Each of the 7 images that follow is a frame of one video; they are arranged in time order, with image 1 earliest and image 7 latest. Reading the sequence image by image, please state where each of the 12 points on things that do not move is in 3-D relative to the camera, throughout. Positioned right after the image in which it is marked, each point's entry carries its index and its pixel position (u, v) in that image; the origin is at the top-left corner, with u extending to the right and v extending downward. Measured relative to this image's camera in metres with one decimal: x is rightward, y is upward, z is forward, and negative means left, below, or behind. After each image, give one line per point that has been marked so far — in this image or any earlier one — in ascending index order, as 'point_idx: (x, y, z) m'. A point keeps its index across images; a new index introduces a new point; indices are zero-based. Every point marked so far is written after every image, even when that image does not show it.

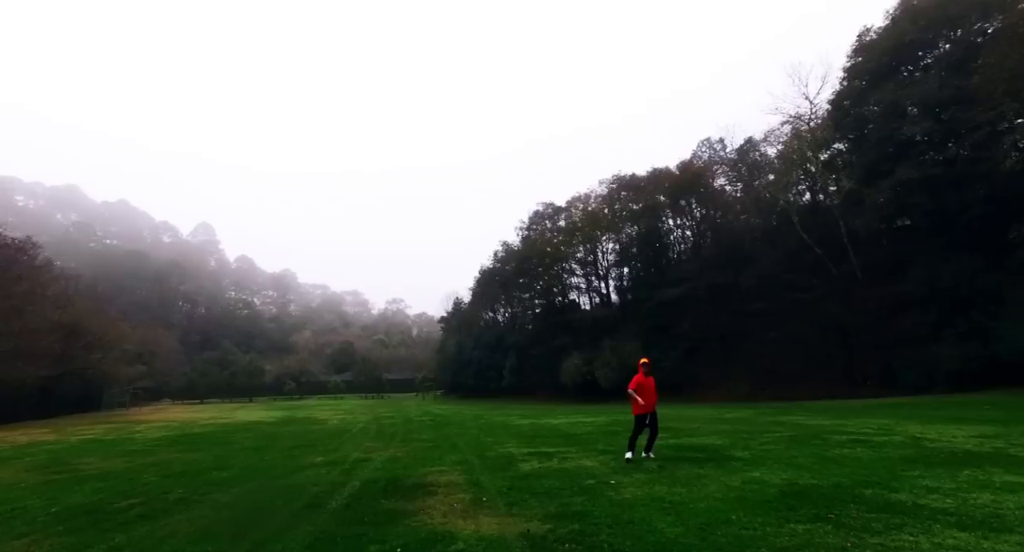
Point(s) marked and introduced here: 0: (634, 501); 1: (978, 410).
0: (+1.5, -2.9, +6.2) m
1: (+15.5, -4.5, +16.1) m
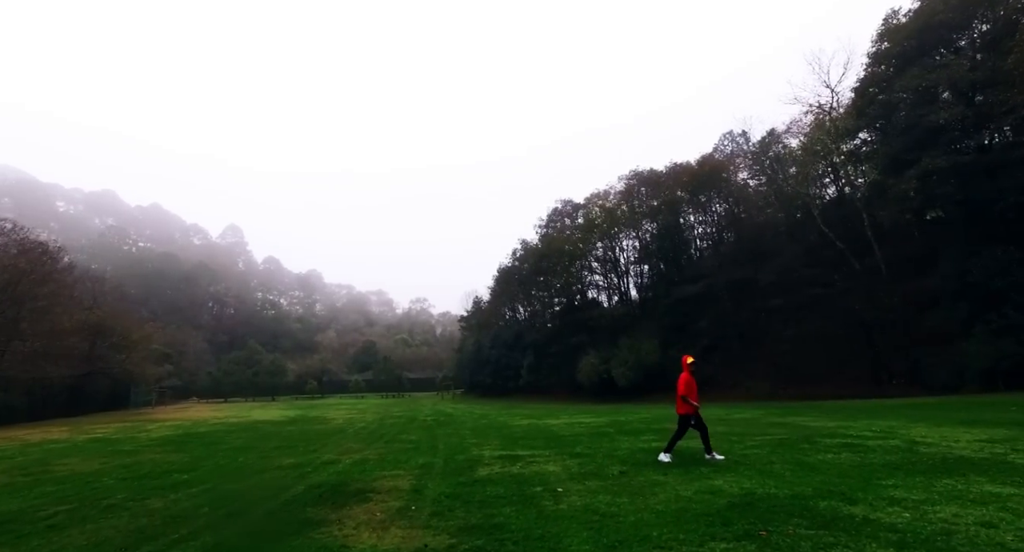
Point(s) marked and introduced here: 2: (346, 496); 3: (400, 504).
0: (+0.6, -2.8, +5.8) m
1: (+15.1, -4.2, +15.0) m
2: (-2.5, -3.2, +7.1) m
3: (-1.5, -3.1, +6.4) m
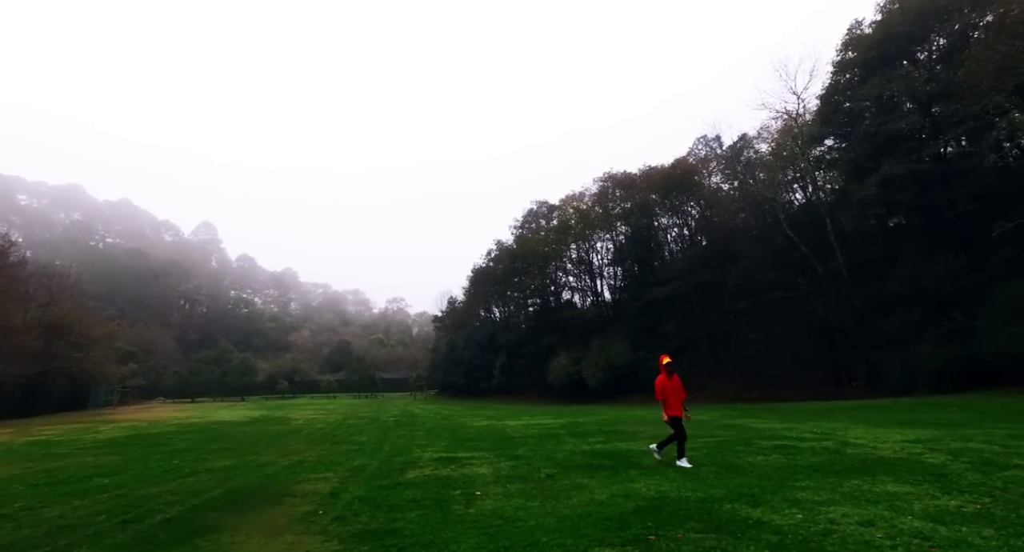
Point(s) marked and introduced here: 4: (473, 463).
0: (-0.5, -2.8, +5.7) m
1: (+13.7, -4.4, +15.4) m
2: (-3.6, -3.2, +6.9) m
3: (-2.6, -3.0, +6.3) m
4: (-0.8, -3.7, +9.5) m
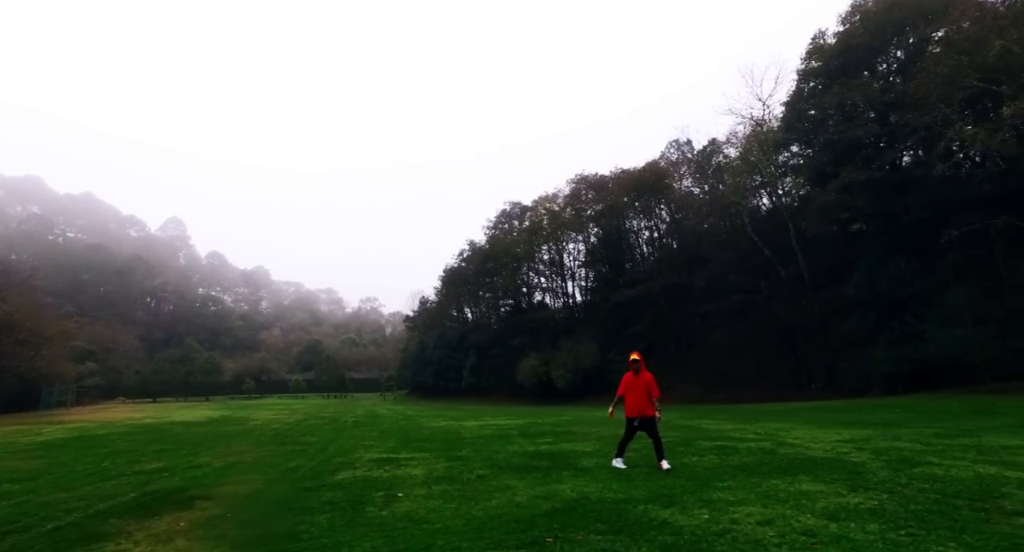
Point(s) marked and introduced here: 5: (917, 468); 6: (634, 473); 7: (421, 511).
0: (-1.5, -2.8, +5.6) m
1: (+12.2, -4.5, +15.9) m
2: (-4.7, -3.2, +6.7) m
3: (-3.7, -3.0, +6.0) m
4: (-2.0, -3.7, +9.4) m
5: (+6.1, -2.9, +7.2) m
6: (+2.0, -3.2, +7.8) m
7: (-1.1, -2.8, +5.9) m
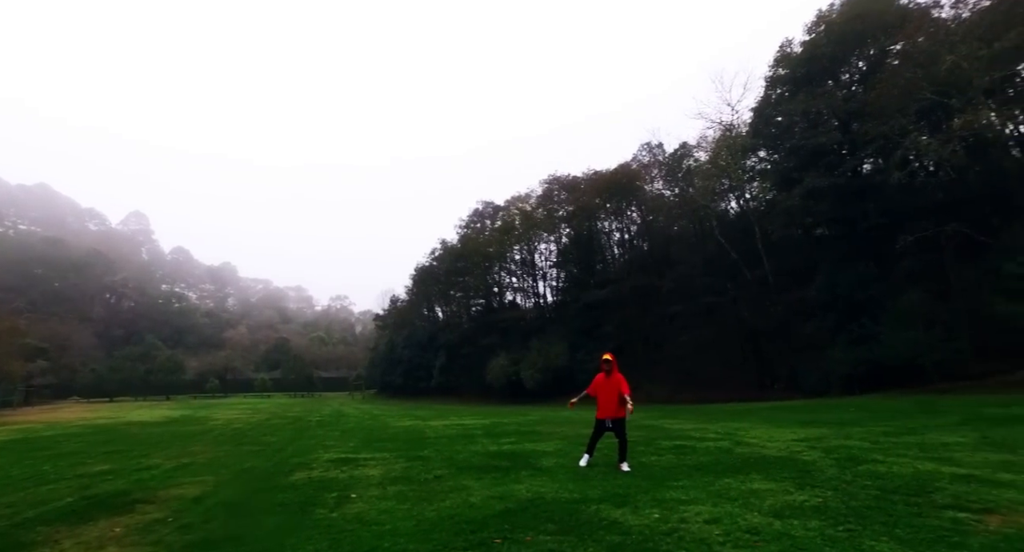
0: (-2.1, -2.8, +5.4) m
1: (+11.1, -4.7, +16.4) m
2: (-5.3, -3.1, +6.4) m
3: (-4.3, -2.9, +5.8) m
4: (-2.8, -3.6, +9.2) m
5: (+5.4, -2.9, +7.5) m
6: (+1.3, -3.2, +7.9) m
7: (-1.6, -2.8, +5.8) m
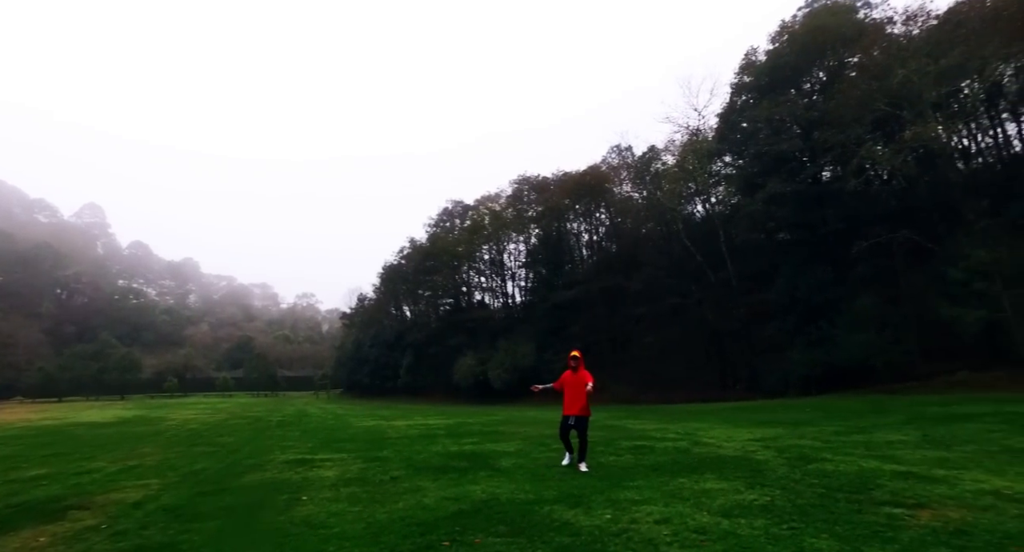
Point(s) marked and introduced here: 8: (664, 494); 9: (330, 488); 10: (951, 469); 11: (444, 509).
0: (-2.6, -2.7, +5.2) m
1: (+9.8, -4.8, +17.0) m
2: (-5.9, -3.0, +6.0) m
3: (-4.8, -2.8, +5.5) m
4: (-3.5, -3.5, +8.9) m
5: (+4.8, -3.0, +7.7) m
6: (+0.6, -3.2, +7.9) m
7: (-2.2, -2.8, +5.6) m
8: (+1.9, -2.8, +6.2) m
9: (-2.7, -3.1, +7.1) m
10: (+6.3, -2.8, +6.9) m
11: (-0.8, -2.8, +5.8) m
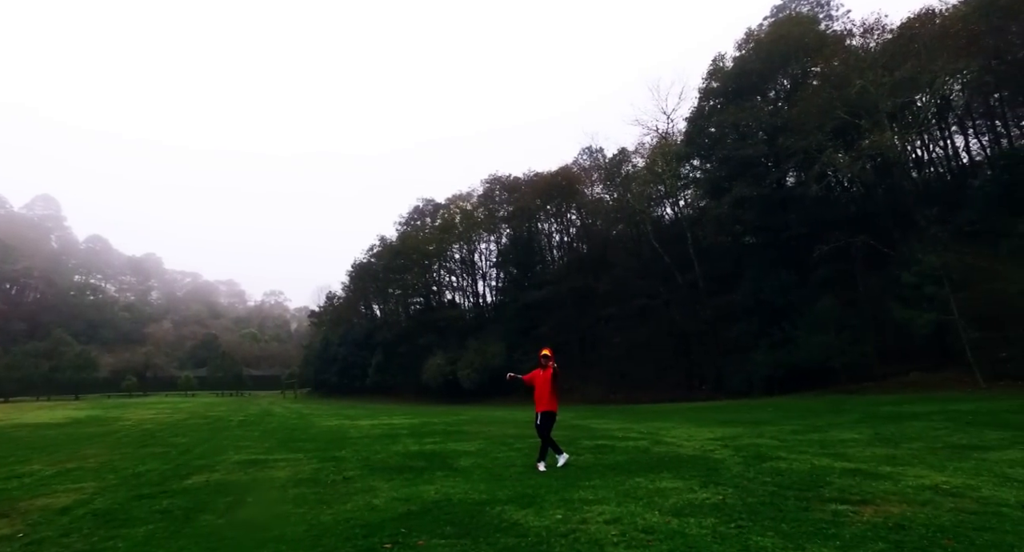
0: (-3.1, -2.6, +5.0) m
1: (+8.7, -4.9, +17.3) m
2: (-6.5, -2.8, +5.5) m
3: (-5.3, -2.7, +5.1) m
4: (-4.3, -3.4, +8.6) m
5: (+4.1, -3.0, +7.8) m
6: (0.0, -3.2, +7.8) m
7: (-2.8, -2.7, +5.3) m
8: (+1.3, -2.8, +6.1) m
9: (-3.3, -3.0, +6.8) m
10: (+5.6, -2.8, +7.1) m
11: (-1.4, -2.7, +5.6) m
